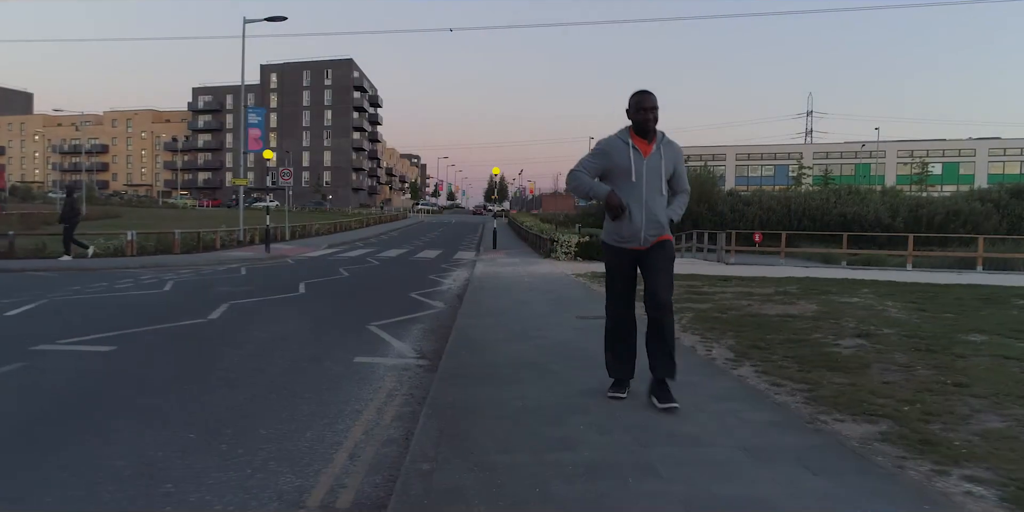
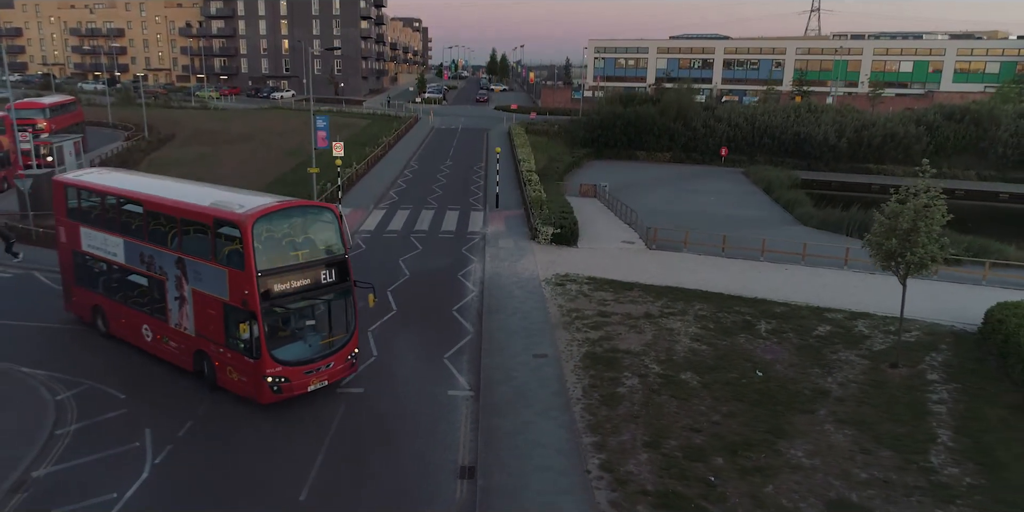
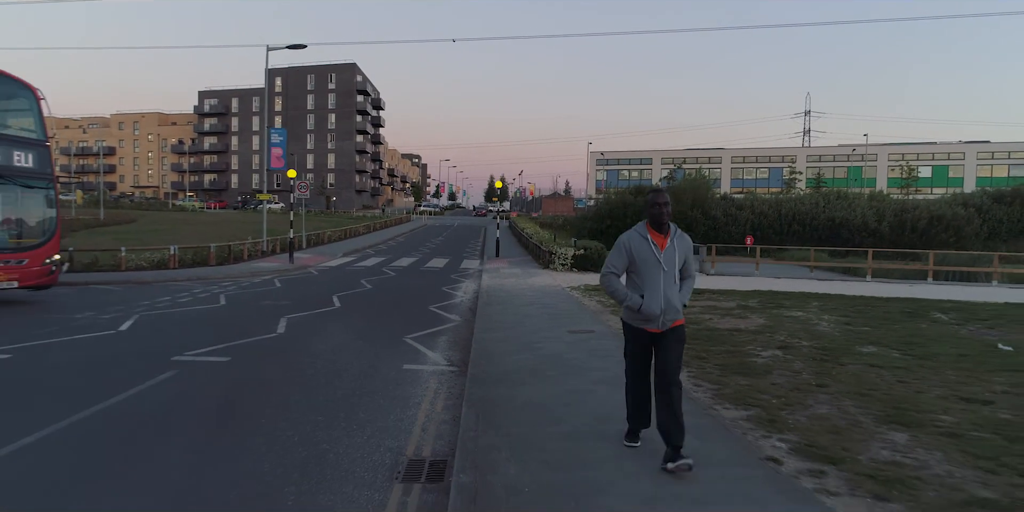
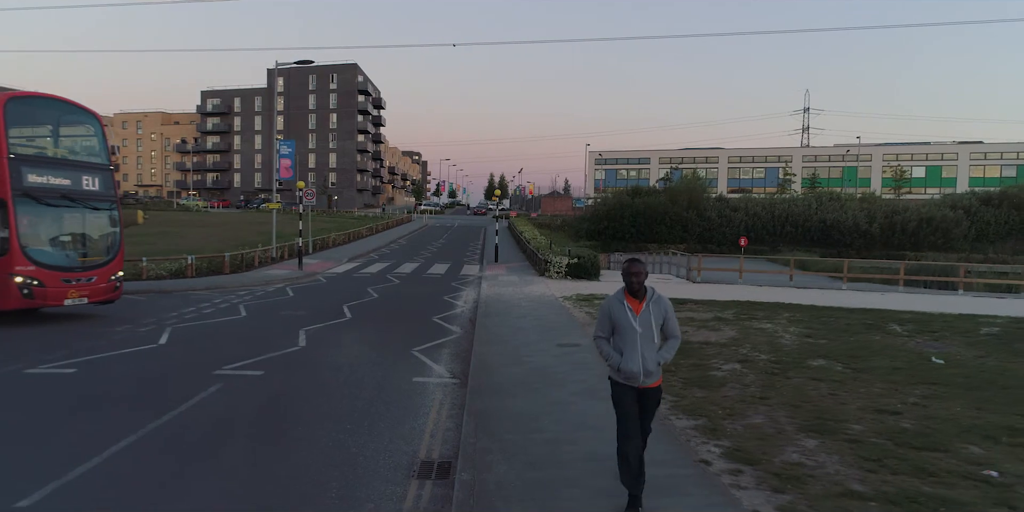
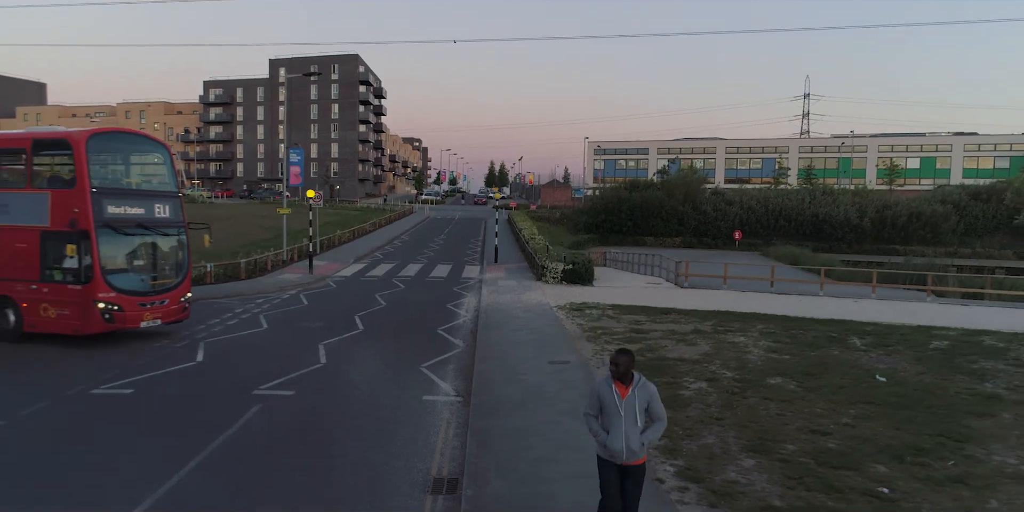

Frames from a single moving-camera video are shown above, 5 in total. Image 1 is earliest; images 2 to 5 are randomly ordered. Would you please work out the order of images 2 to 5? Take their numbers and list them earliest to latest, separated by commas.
3, 4, 5, 2
